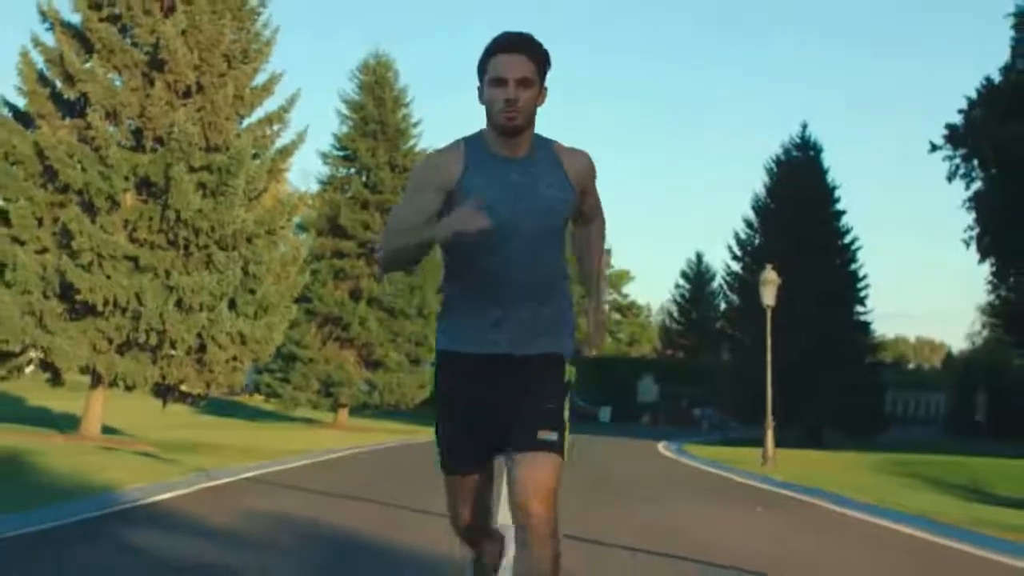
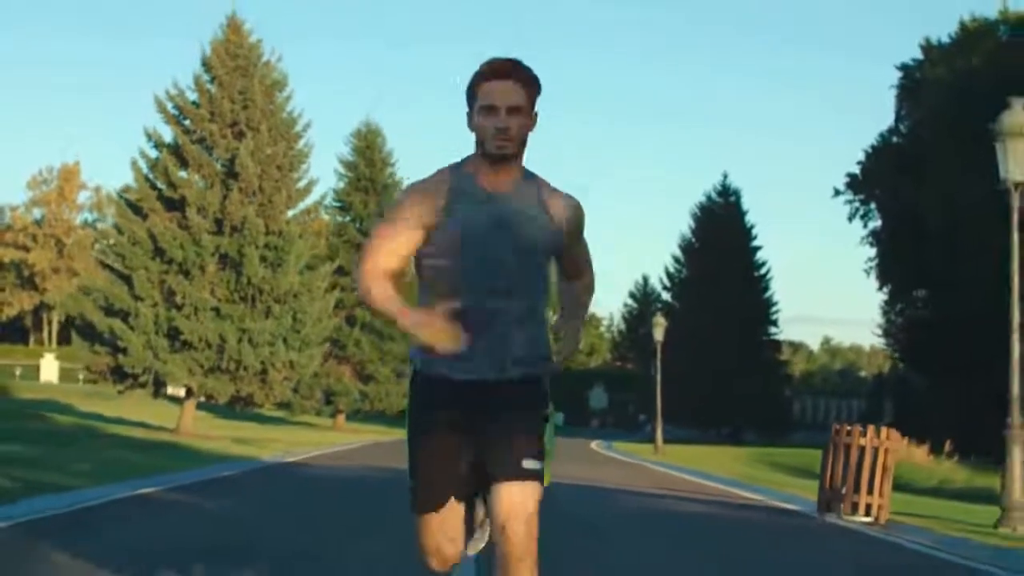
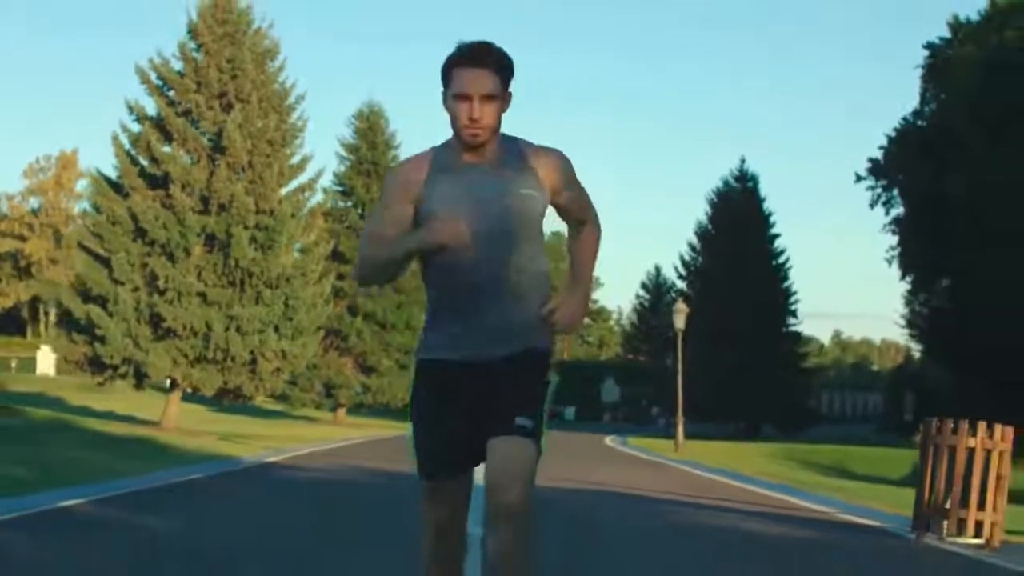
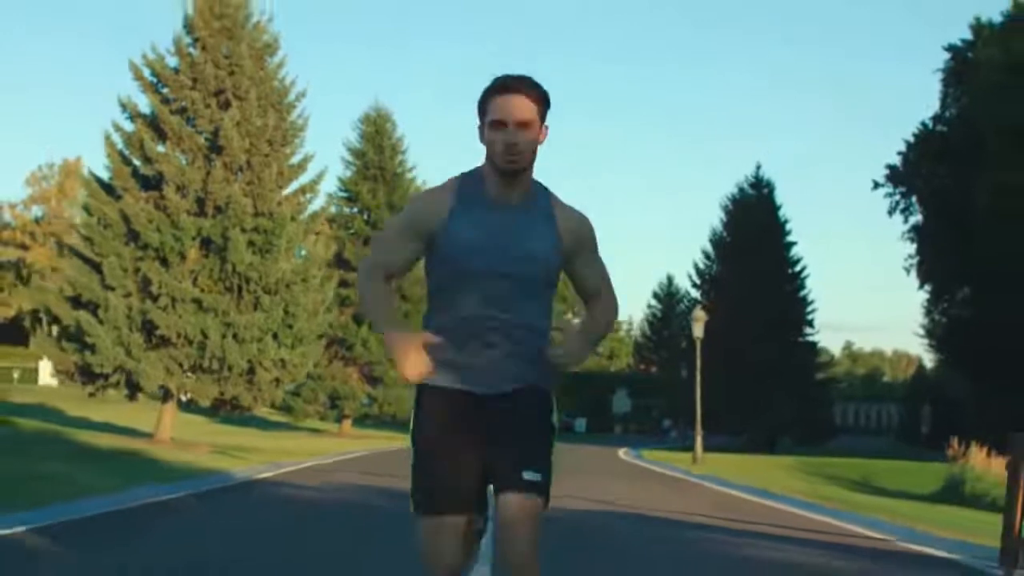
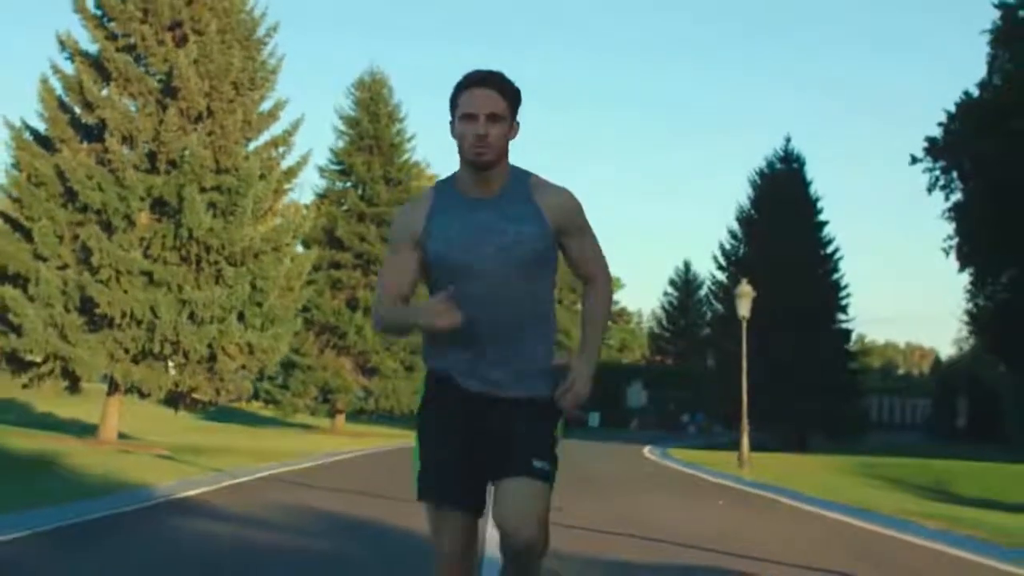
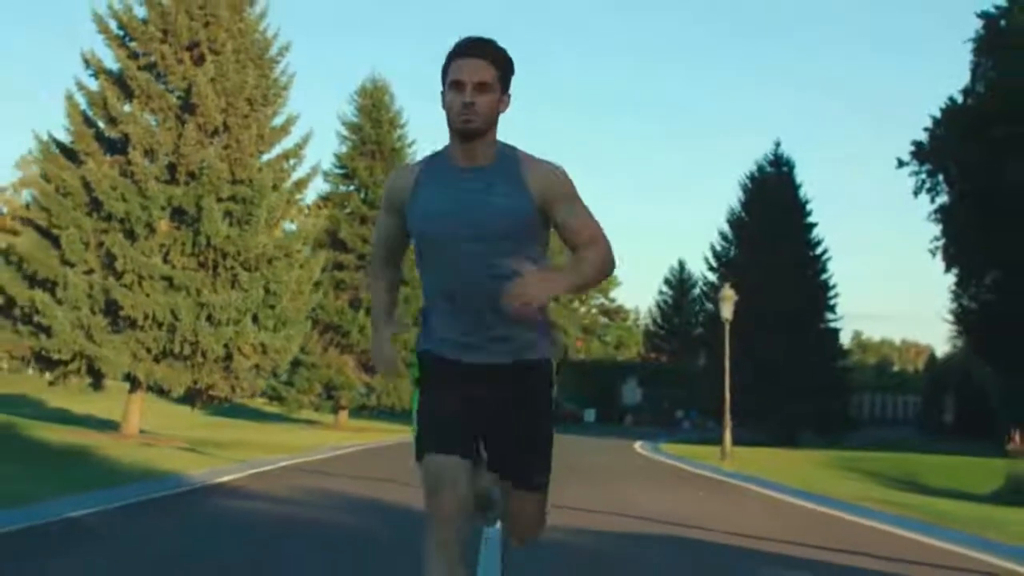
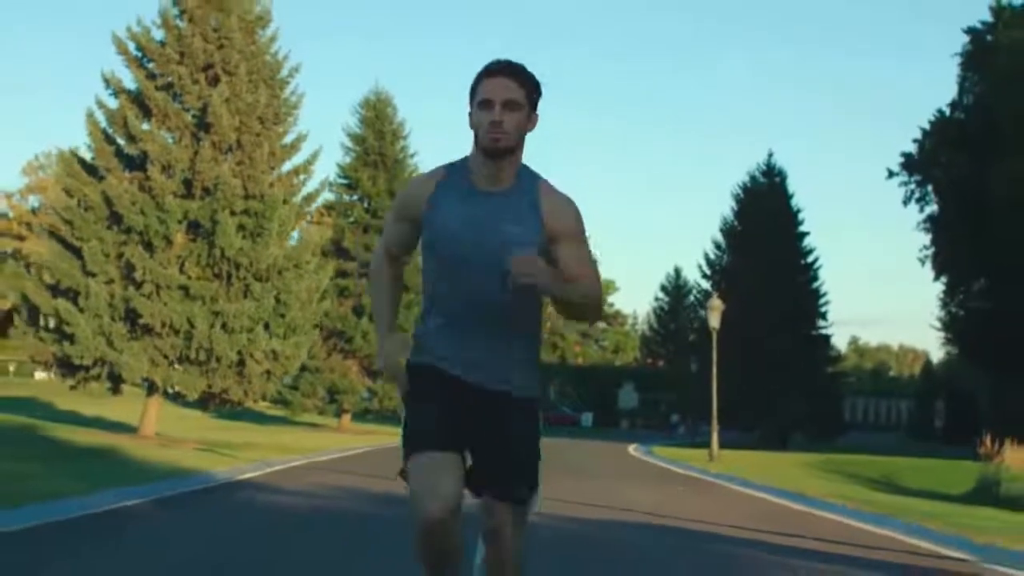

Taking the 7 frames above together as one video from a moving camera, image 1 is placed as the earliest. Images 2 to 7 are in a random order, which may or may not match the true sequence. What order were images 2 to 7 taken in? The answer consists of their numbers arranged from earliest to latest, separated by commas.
5, 6, 7, 4, 3, 2
